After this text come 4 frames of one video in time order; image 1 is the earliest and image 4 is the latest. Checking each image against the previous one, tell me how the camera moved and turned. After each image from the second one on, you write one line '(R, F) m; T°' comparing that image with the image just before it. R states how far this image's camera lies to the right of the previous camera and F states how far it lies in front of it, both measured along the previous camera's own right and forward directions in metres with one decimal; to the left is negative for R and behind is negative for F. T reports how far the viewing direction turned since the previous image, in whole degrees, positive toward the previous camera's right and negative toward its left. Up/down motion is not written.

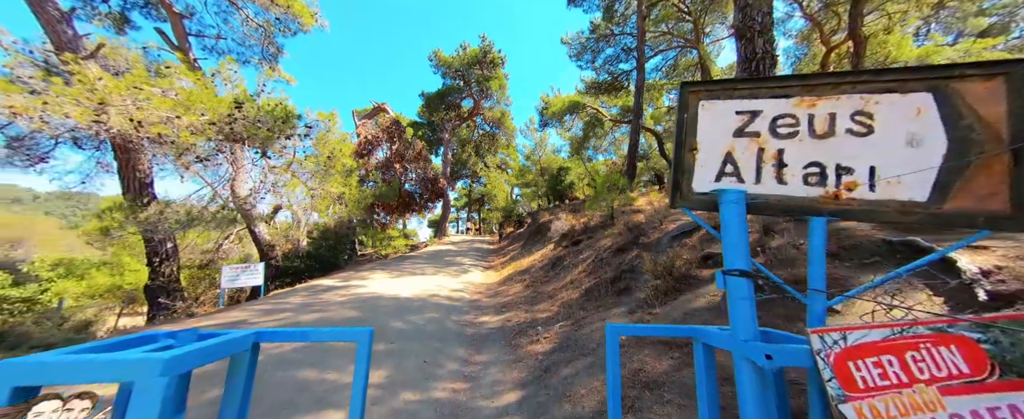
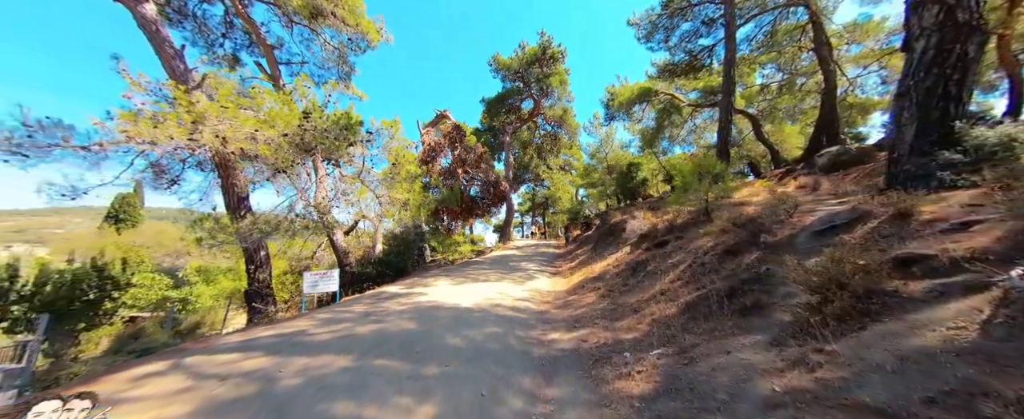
(-0.1, +0.9) m; -11°
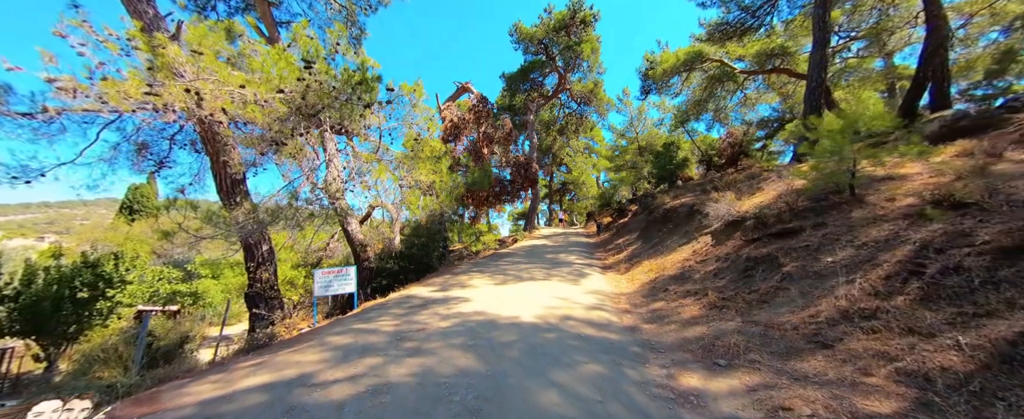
(-1.0, +1.8) m; -1°
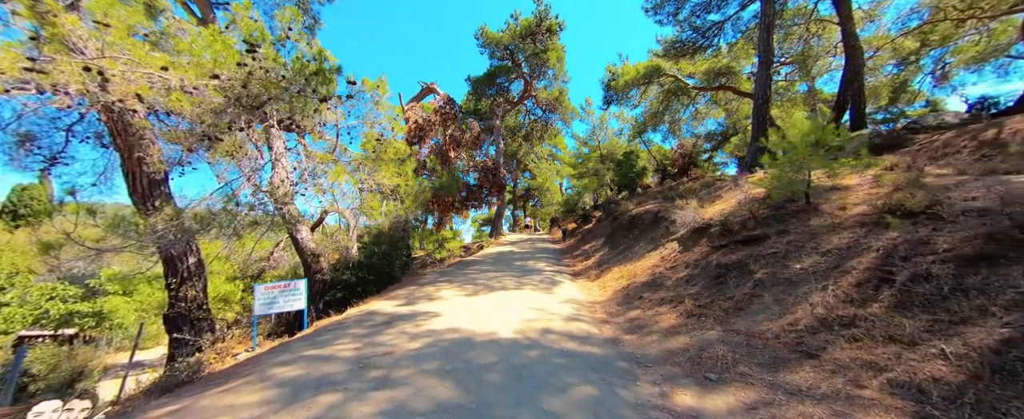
(-0.2, +0.3) m; +7°
